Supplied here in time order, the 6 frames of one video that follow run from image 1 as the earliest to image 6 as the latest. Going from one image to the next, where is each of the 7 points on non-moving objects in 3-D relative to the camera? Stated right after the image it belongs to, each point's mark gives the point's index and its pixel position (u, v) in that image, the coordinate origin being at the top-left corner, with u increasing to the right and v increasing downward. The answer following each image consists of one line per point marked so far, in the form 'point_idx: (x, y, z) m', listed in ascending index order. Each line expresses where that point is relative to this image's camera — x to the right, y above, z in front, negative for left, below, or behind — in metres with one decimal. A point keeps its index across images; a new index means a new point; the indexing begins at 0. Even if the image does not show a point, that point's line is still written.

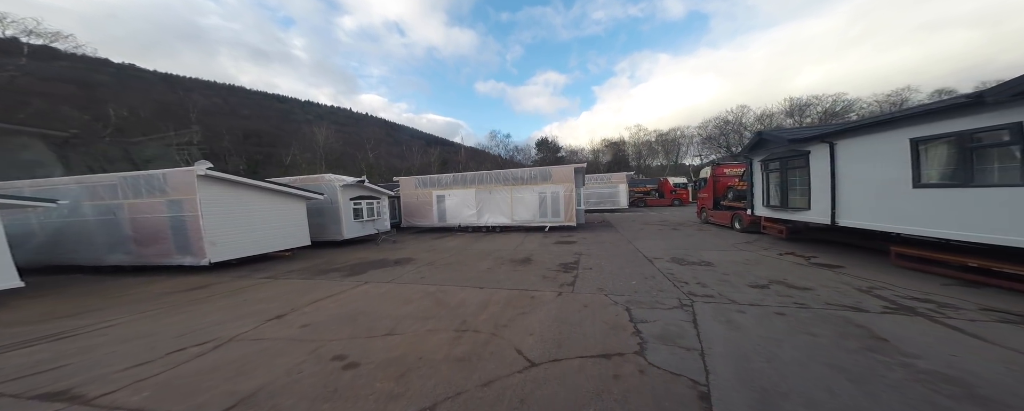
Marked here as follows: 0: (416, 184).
0: (-5.5, +1.2, +14.8) m
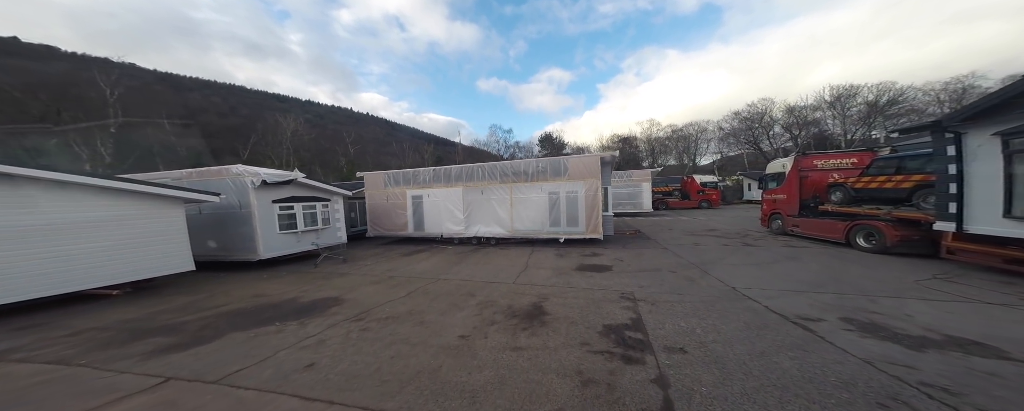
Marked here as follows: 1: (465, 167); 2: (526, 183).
0: (-5.4, +1.1, +11.0) m
1: (-1.9, +1.5, +10.4) m
2: (+0.6, +0.9, +10.1) m
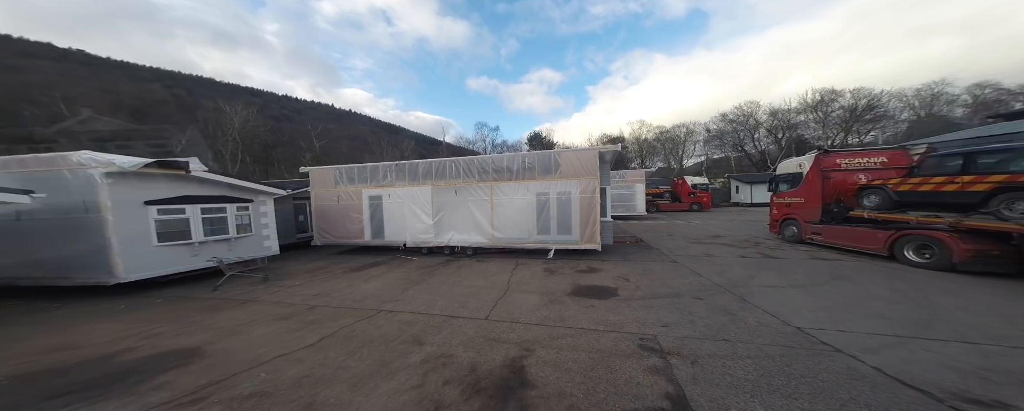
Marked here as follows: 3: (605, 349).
0: (-6.1, +1.0, +8.9) m
1: (-2.6, +1.5, +8.5) m
2: (-0.1, +0.8, +8.4) m
3: (+1.3, -1.9, +3.6) m
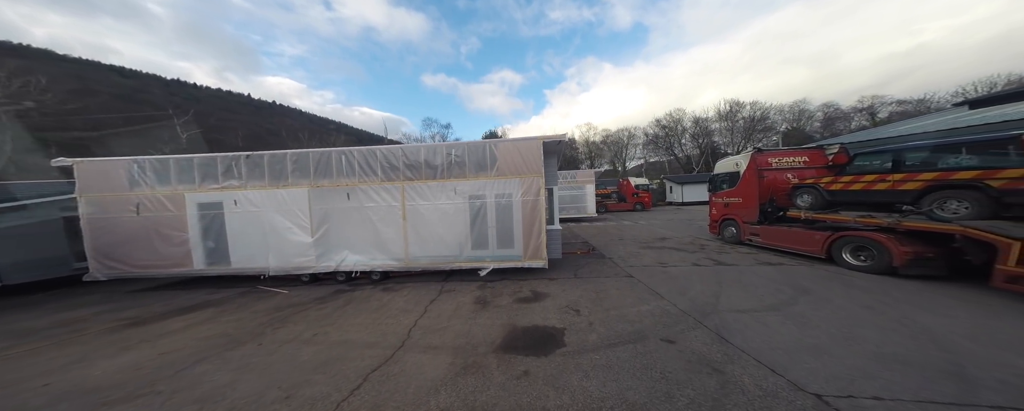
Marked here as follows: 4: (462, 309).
0: (-8.1, +0.7, +5.8) m
1: (-4.6, +1.2, +6.0) m
2: (-2.0, +0.6, +6.3) m
3: (+0.1, -2.1, +1.9) m
4: (-1.0, -2.0, +5.1) m
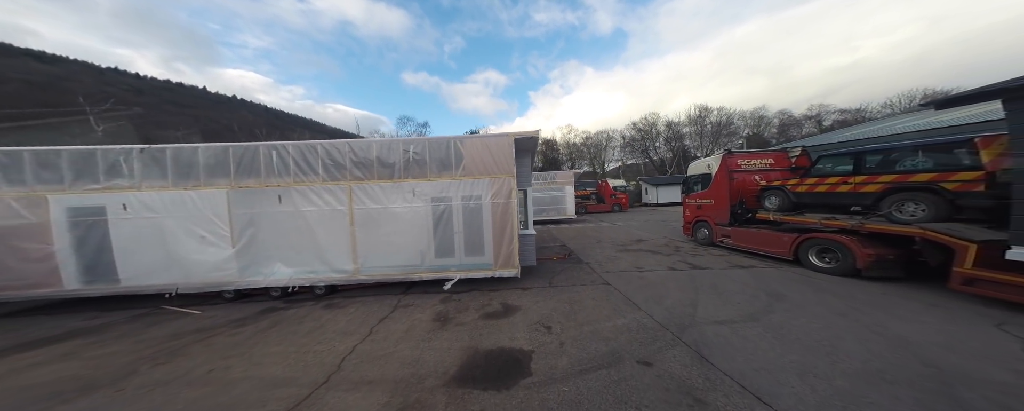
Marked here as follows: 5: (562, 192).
0: (-8.7, +0.6, +4.7) m
1: (-5.3, +1.1, +5.1) m
2: (-2.8, +0.5, +5.6) m
3: (-0.3, -2.2, +1.3) m
4: (-1.6, -2.1, +4.4) m
5: (+3.6, +1.0, +19.9) m
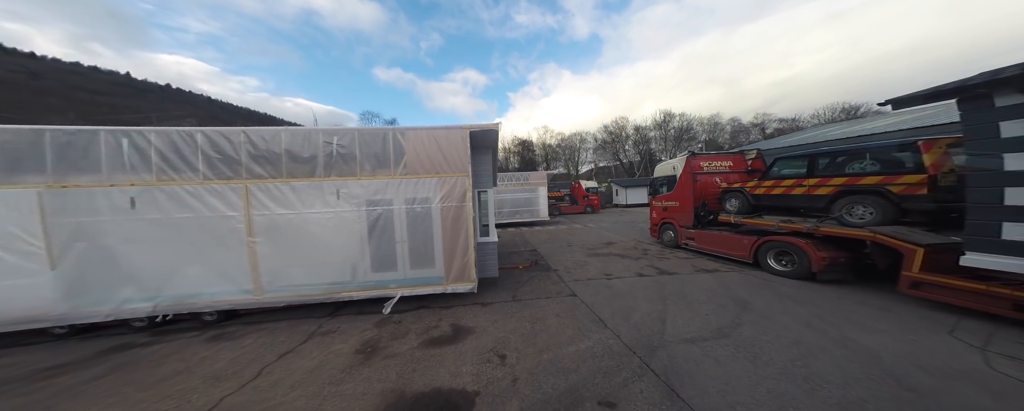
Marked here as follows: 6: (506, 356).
0: (-9.5, +0.5, +3.0) m
1: (-6.1, +1.1, +3.8) m
2: (-3.7, +0.4, +4.5) m
3: (-0.8, -2.2, +0.5) m
4: (-2.4, -2.2, +3.5) m
5: (+1.3, +0.8, +19.4) m
6: (-0.2, -2.1, +3.7) m
